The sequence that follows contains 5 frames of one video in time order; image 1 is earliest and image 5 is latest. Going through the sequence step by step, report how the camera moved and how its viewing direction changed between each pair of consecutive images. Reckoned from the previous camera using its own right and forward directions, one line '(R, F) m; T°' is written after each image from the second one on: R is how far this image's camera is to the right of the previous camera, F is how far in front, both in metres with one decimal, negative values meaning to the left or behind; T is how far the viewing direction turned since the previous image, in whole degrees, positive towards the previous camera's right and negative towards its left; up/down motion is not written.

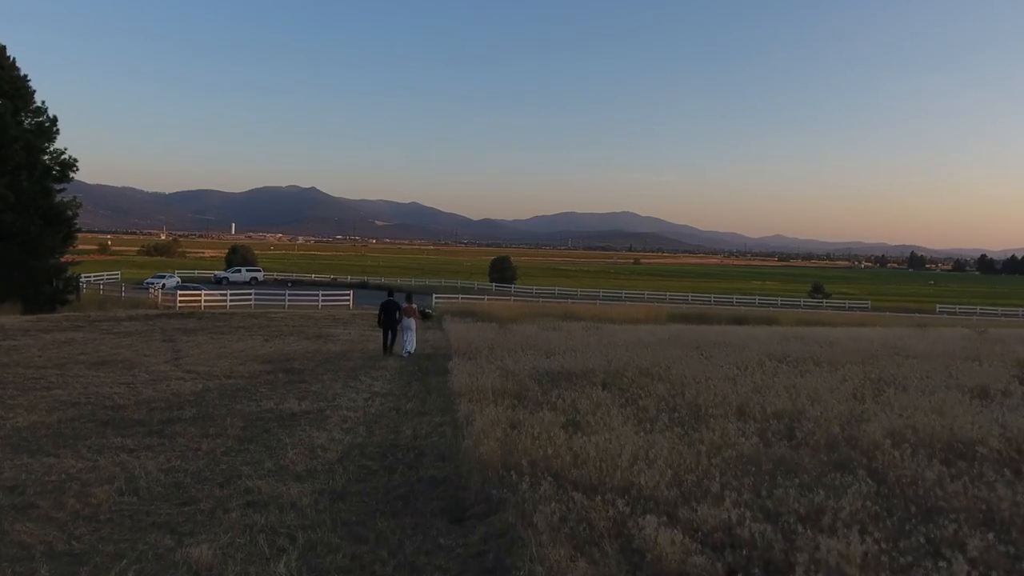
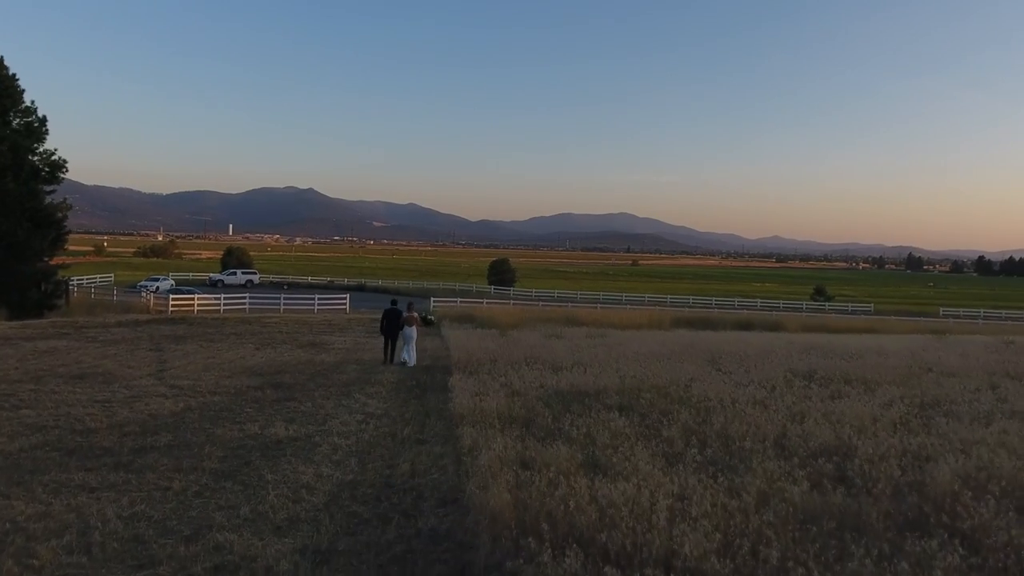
(-0.1, +0.8) m; 0°
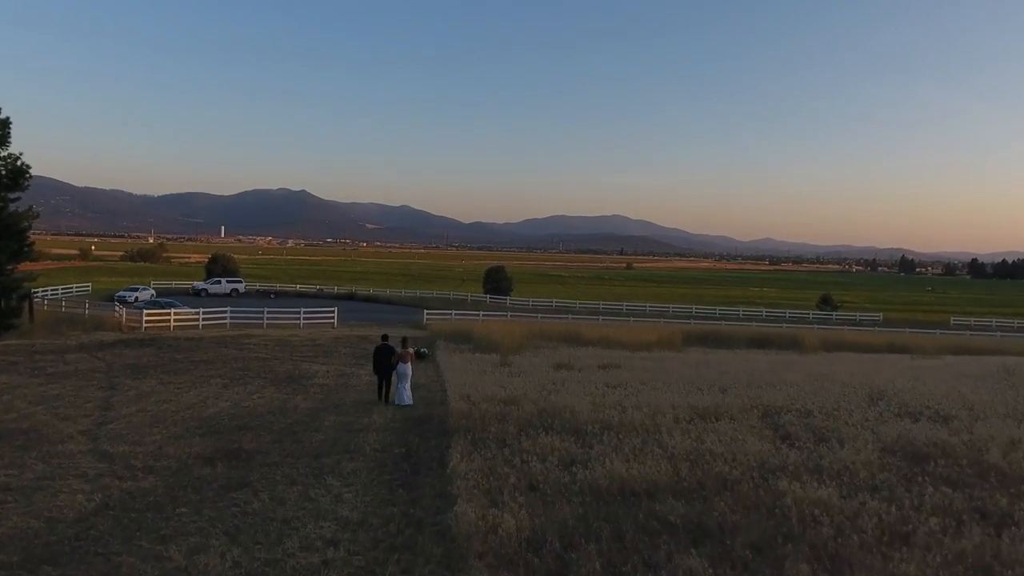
(-0.3, +2.4) m; +1°
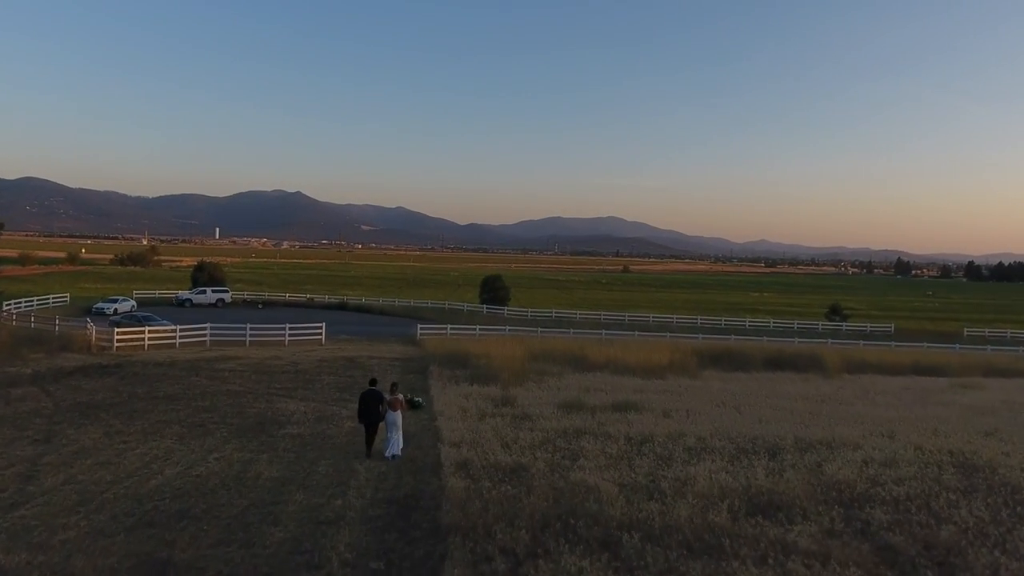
(-0.2, +2.4) m; 0°
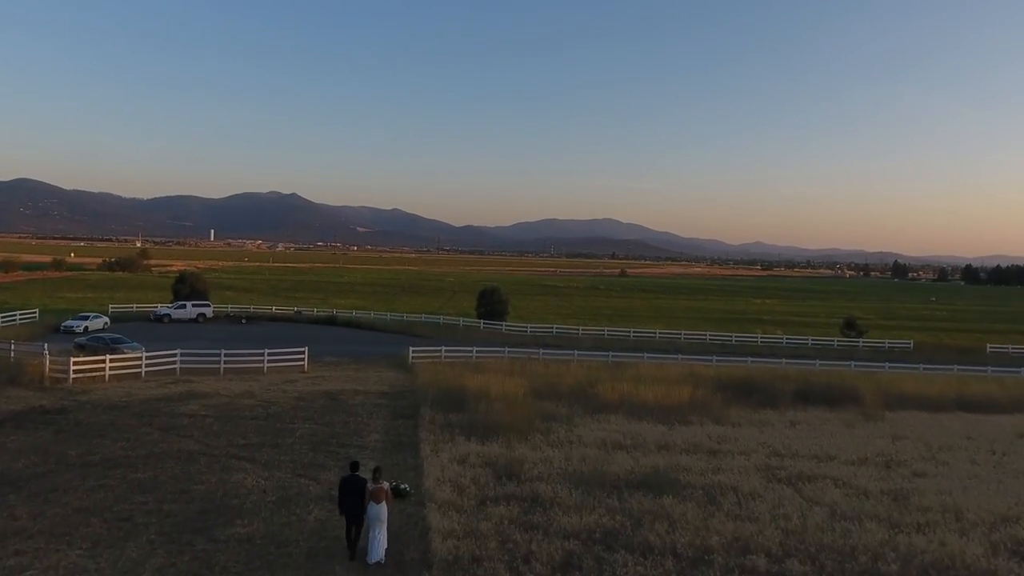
(-0.2, +3.2) m; 0°
